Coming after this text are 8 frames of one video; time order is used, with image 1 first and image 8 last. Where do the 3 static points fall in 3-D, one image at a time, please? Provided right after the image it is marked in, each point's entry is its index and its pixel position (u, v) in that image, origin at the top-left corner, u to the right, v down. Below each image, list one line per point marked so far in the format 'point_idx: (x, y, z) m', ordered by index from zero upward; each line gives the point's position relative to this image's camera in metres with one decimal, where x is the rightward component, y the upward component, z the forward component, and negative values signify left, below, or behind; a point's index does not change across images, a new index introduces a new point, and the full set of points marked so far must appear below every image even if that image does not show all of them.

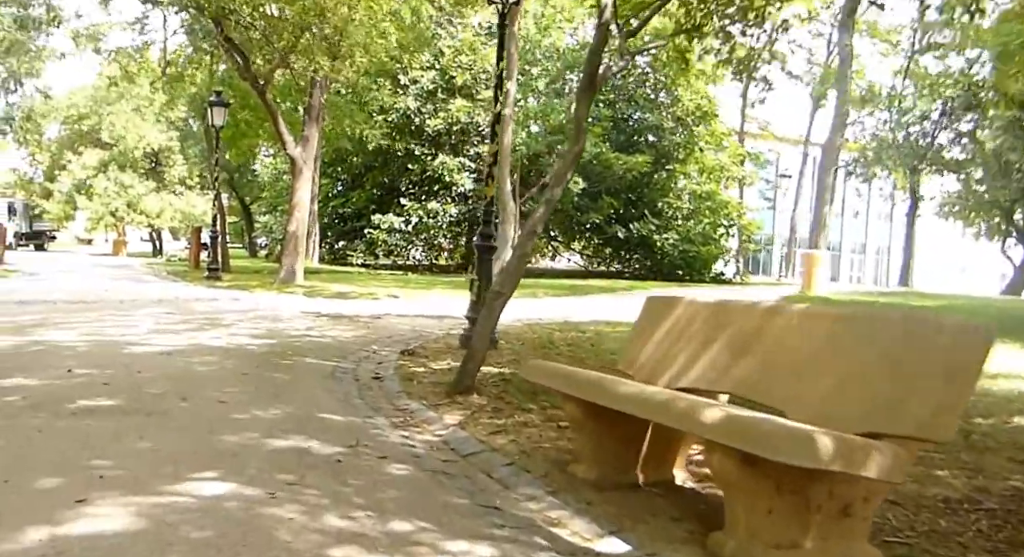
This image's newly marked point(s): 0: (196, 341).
0: (-3.0, -0.6, +8.1) m
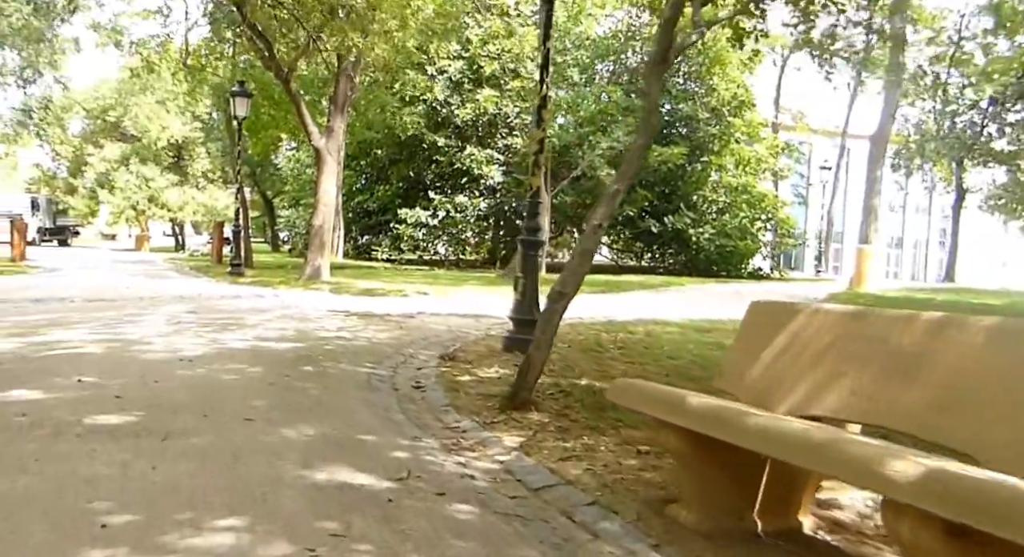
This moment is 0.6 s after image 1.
0: (-2.5, -0.6, +7.5) m
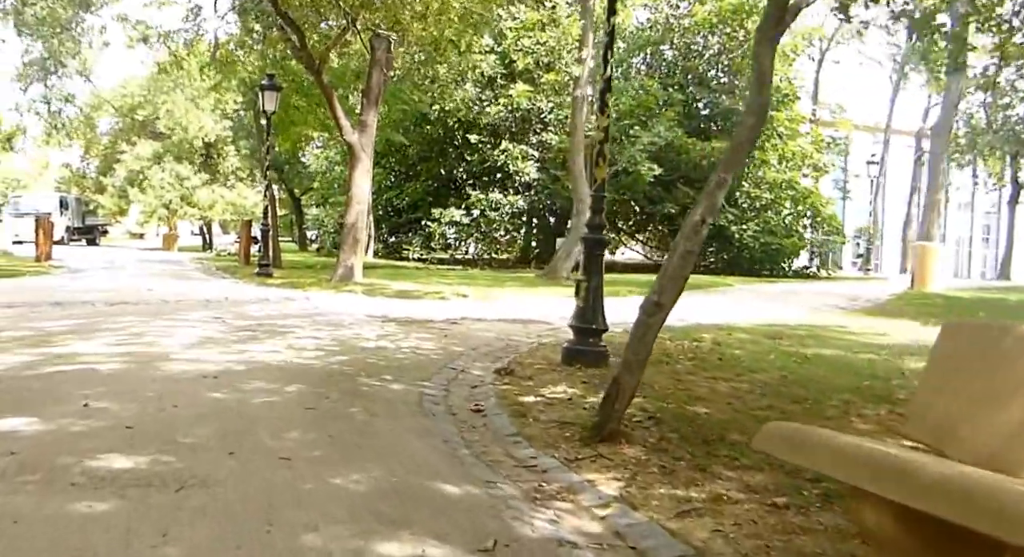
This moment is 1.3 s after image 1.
0: (-2.0, -0.6, +6.8) m
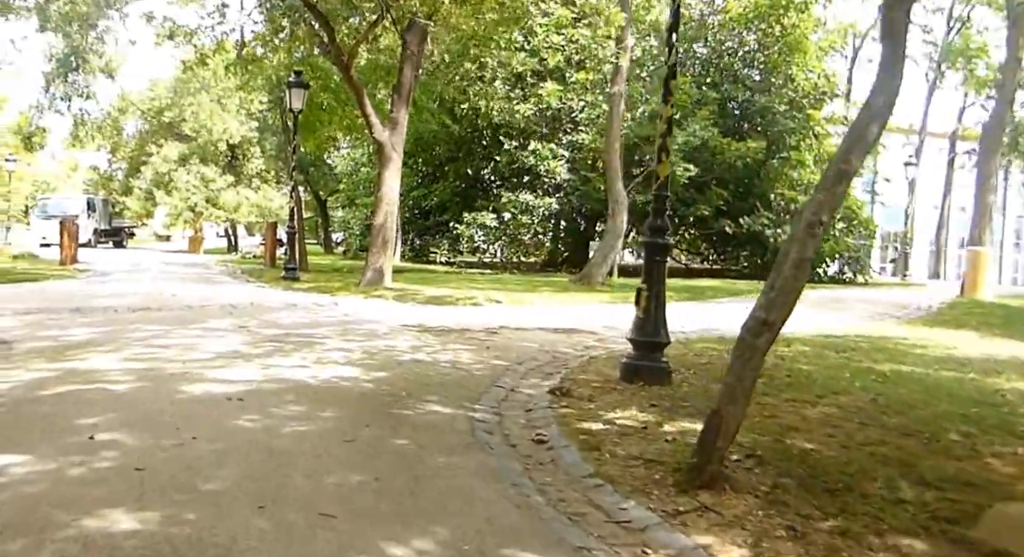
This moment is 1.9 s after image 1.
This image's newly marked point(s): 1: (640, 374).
0: (-1.7, -0.7, +6.2) m
1: (+0.9, -0.7, +6.4) m
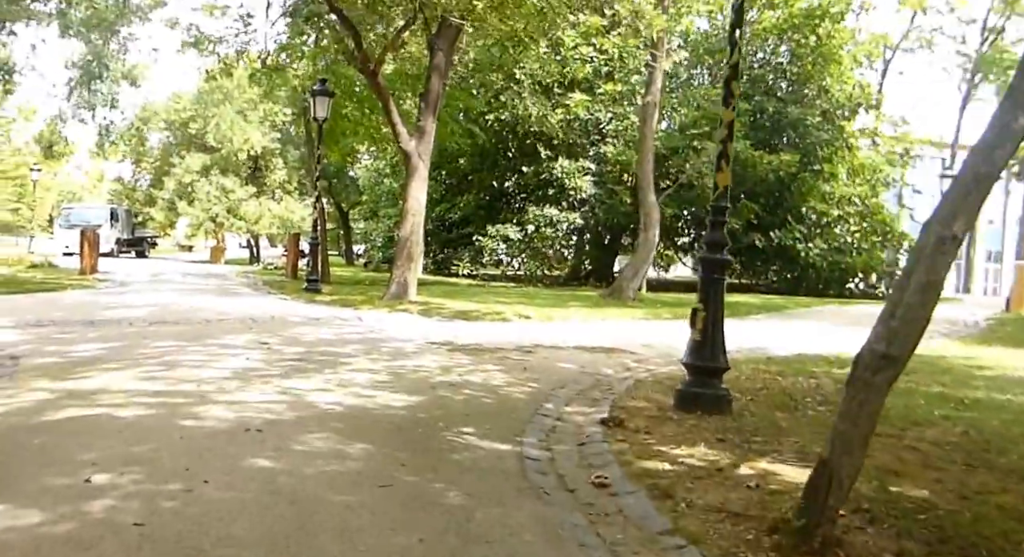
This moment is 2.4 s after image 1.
0: (-1.4, -0.8, +5.6) m
1: (+1.2, -0.8, +5.8) m
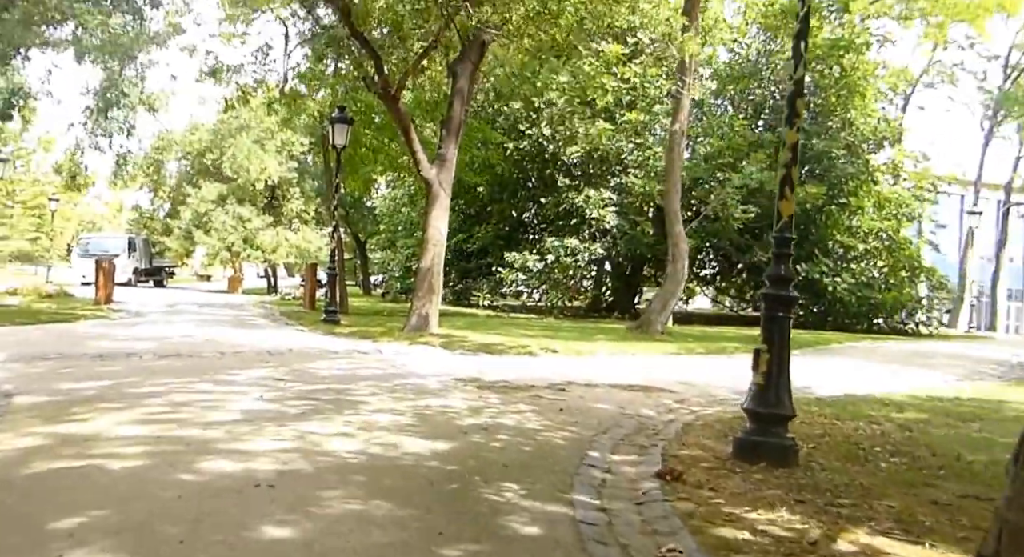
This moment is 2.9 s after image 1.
0: (-1.1, -1.0, +5.1) m
1: (+1.5, -1.0, +5.2) m
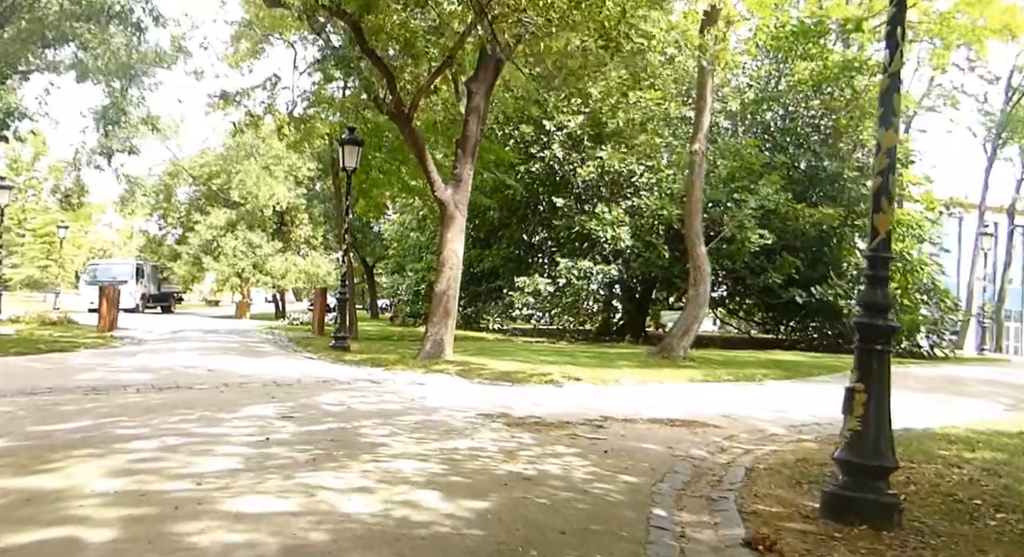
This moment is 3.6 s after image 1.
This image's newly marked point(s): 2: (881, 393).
0: (-0.9, -1.1, +4.3) m
1: (+1.7, -1.2, +4.4) m
2: (+1.9, -0.6, +4.4) m
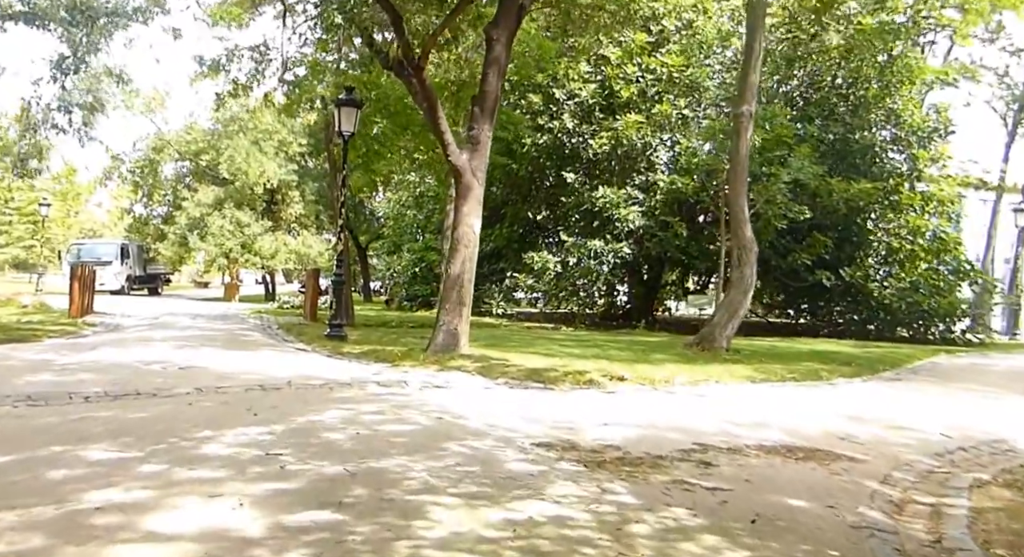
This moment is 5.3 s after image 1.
0: (-0.3, -1.1, +2.1) m
1: (+2.3, -1.1, +2.3) m
2: (+2.4, -0.5, +2.3) m
